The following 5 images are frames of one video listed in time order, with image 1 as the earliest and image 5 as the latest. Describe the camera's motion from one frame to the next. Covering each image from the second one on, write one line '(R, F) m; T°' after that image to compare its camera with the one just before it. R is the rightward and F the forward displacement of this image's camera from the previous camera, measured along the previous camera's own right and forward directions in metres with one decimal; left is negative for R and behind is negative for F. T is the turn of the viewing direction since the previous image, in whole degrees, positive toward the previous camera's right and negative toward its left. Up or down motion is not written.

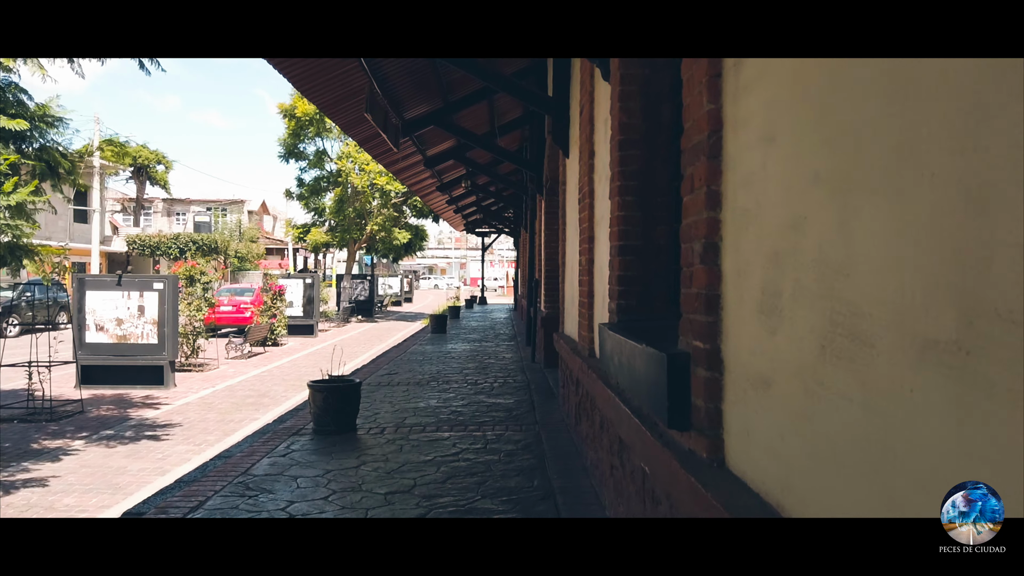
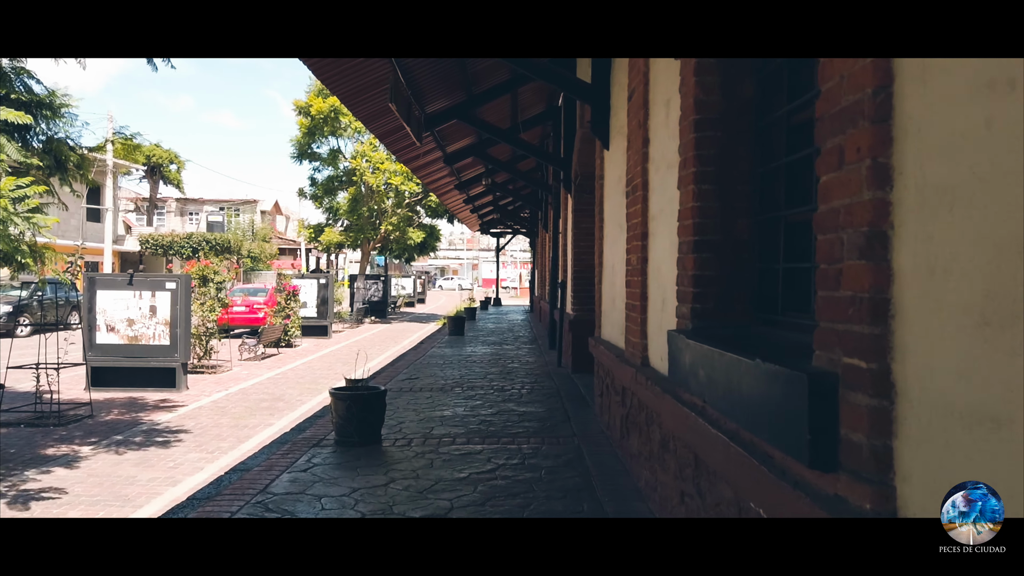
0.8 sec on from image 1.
(-0.2, +0.5) m; -1°
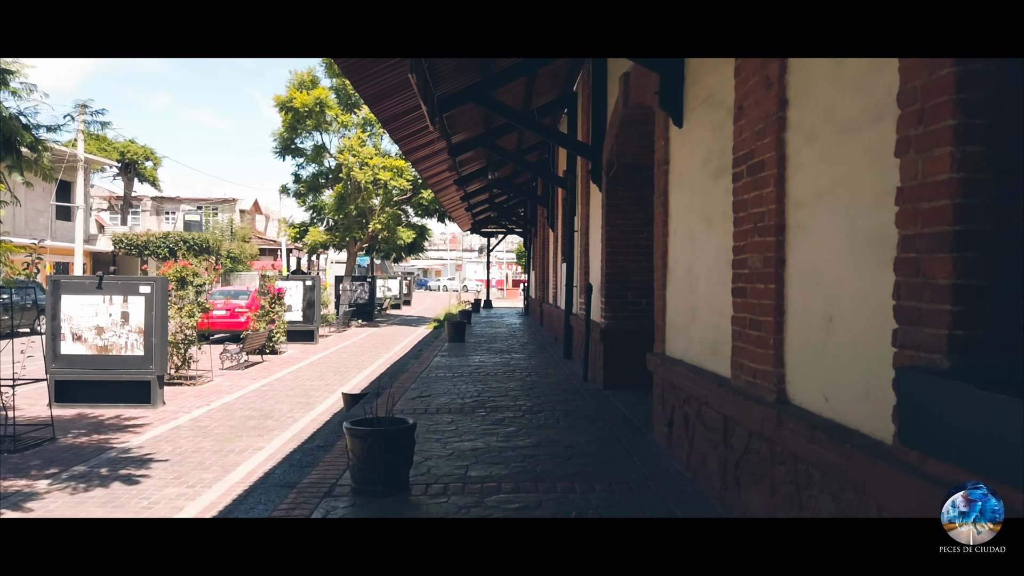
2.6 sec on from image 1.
(-0.5, +1.3) m; +1°
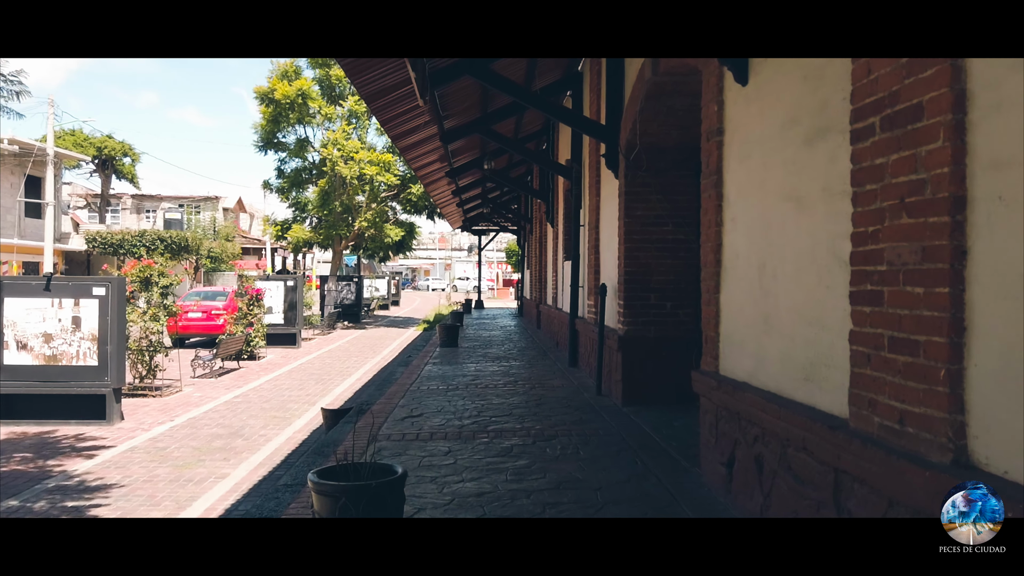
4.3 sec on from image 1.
(-0.2, +1.3) m; +1°
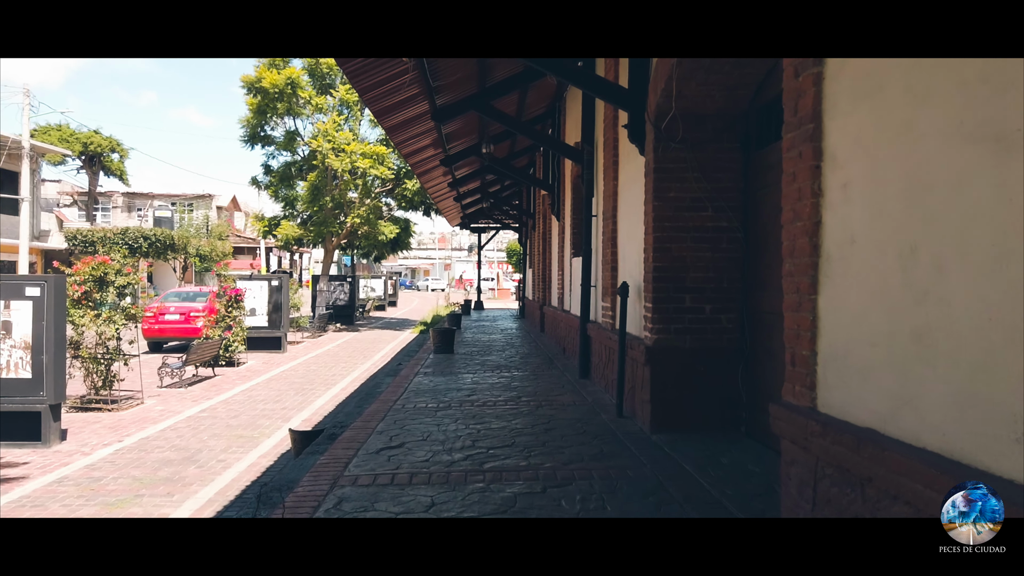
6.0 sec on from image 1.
(0.0, +1.5) m; 0°
